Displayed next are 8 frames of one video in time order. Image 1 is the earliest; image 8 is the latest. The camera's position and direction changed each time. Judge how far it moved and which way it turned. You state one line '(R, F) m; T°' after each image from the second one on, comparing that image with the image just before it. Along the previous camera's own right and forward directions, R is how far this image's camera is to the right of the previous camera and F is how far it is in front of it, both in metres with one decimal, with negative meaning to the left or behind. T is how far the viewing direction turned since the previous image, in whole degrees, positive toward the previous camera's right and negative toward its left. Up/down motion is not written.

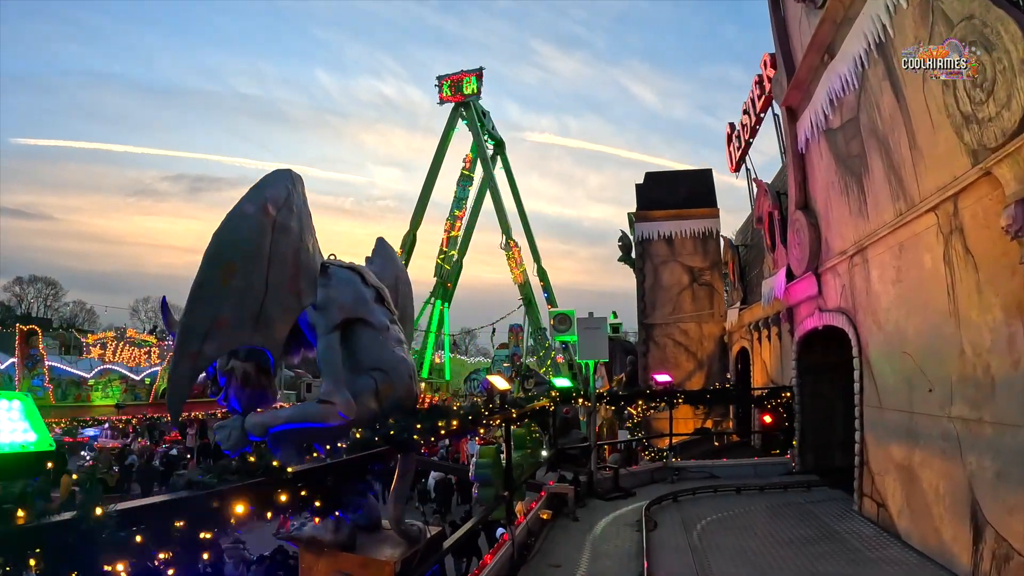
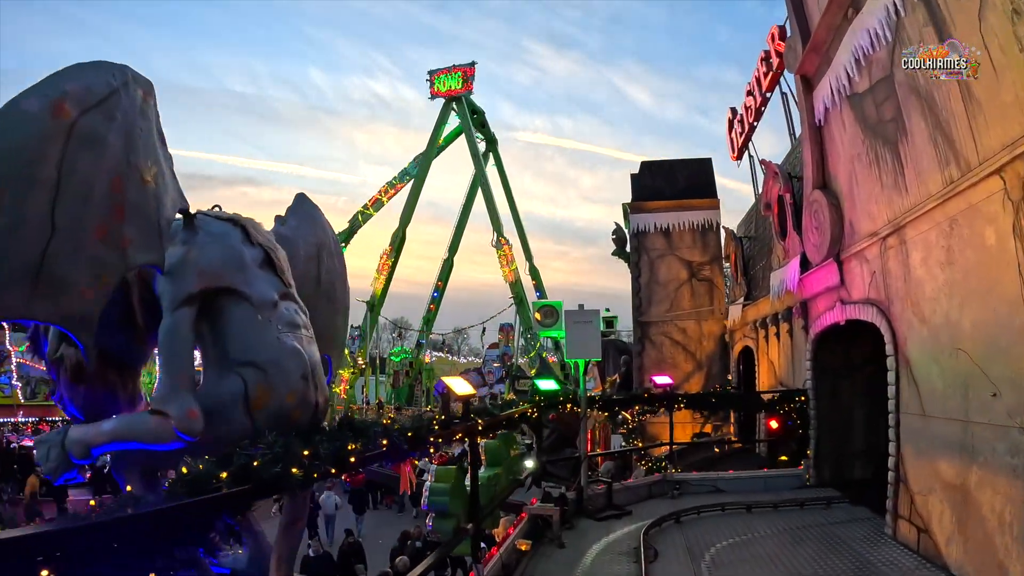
(+0.2, +1.3) m; +1°
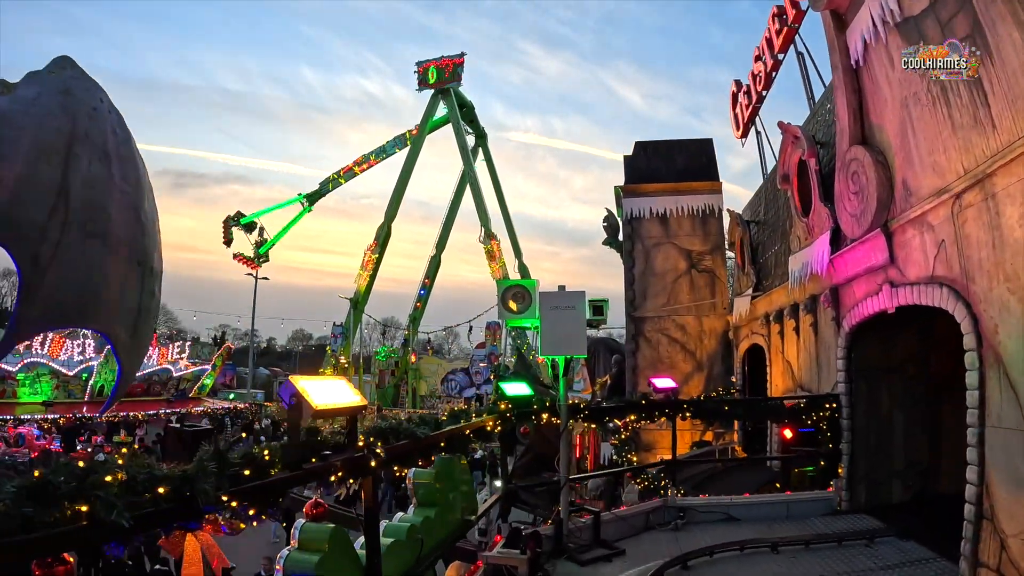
(+0.3, +1.9) m; +1°
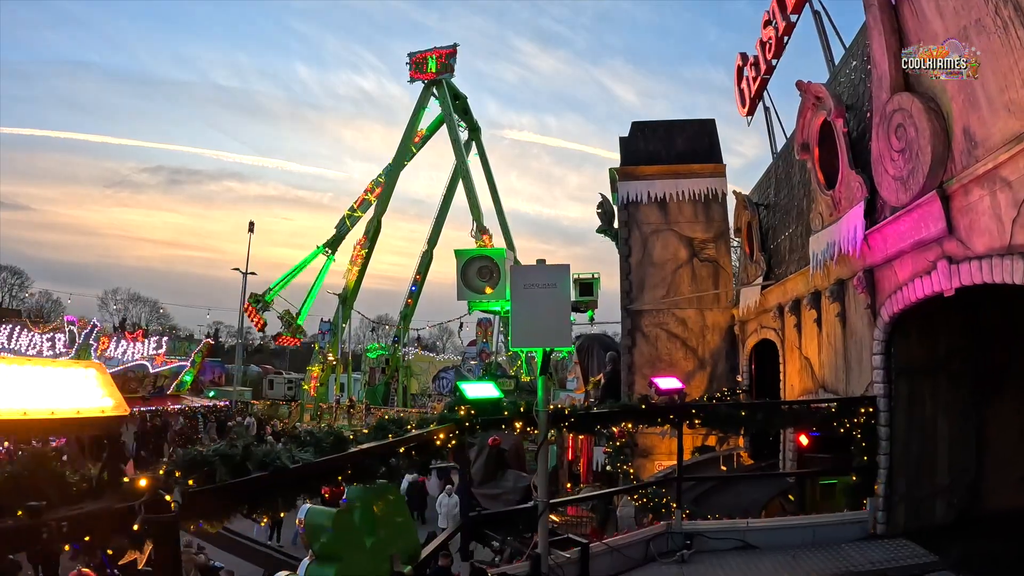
(+0.2, +1.4) m; 0°
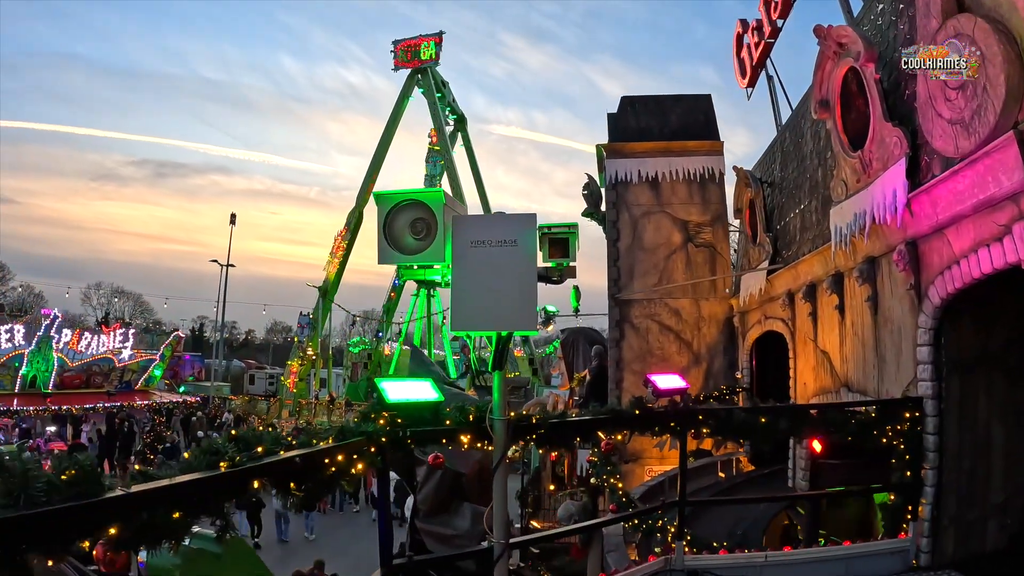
(+0.2, +1.4) m; +1°
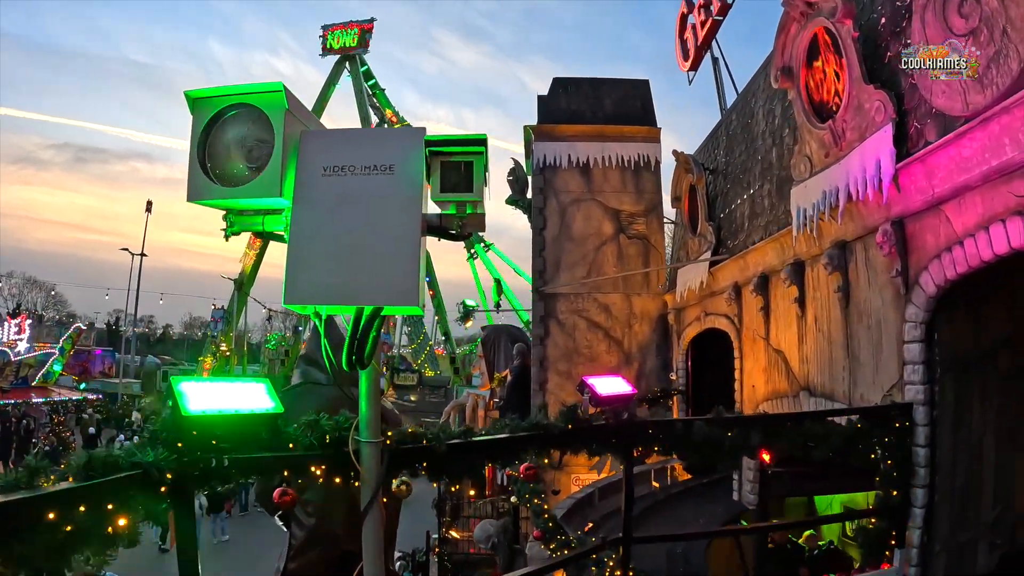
(+0.1, +1.3) m; +7°
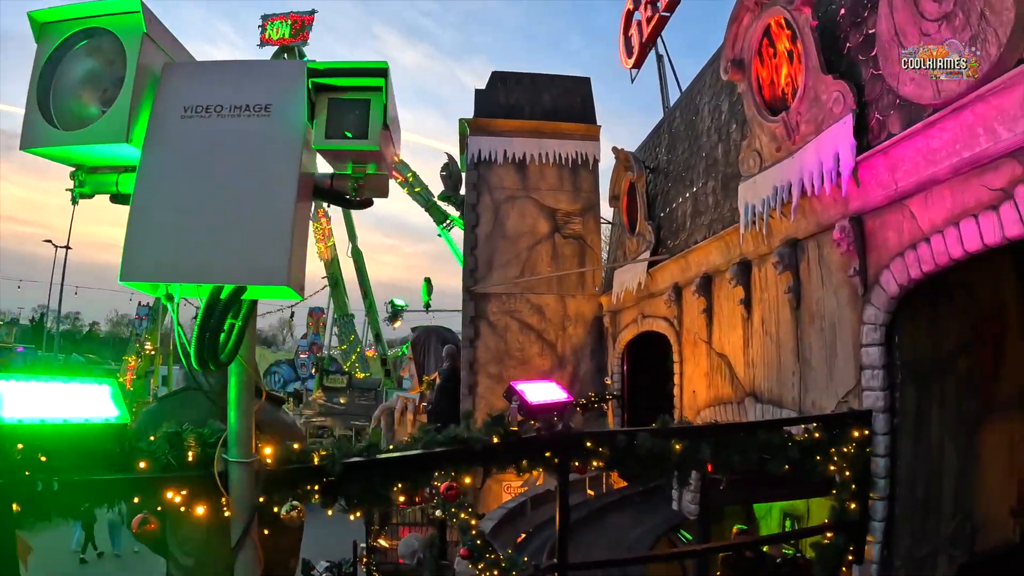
(0.0, +0.6) m; +6°
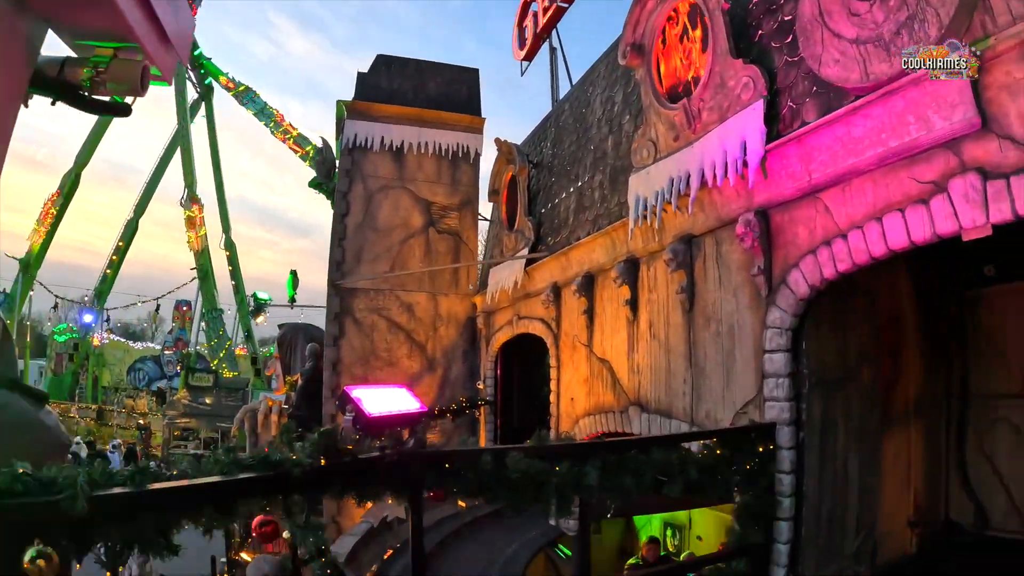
(+0.1, +0.9) m; +12°
